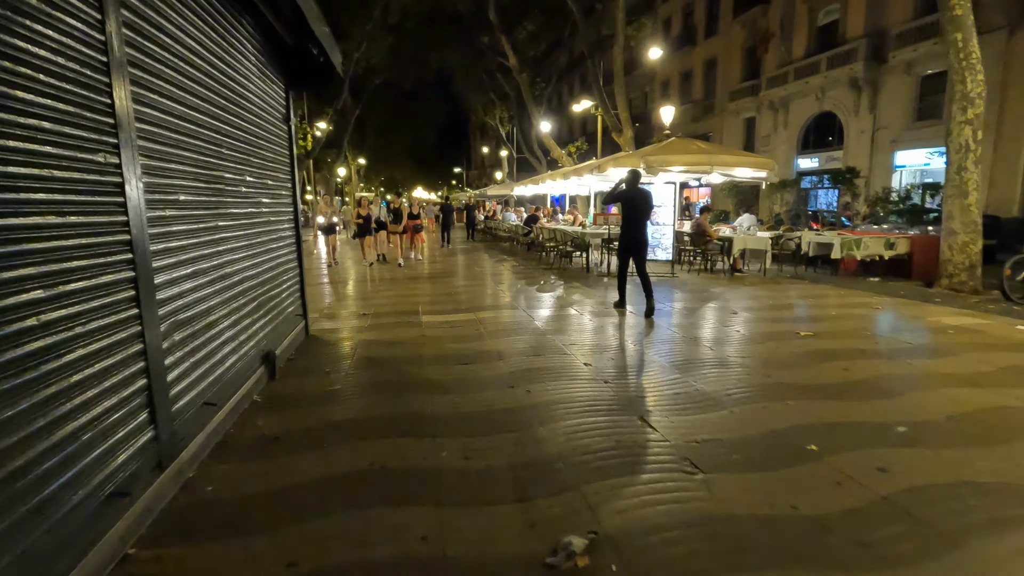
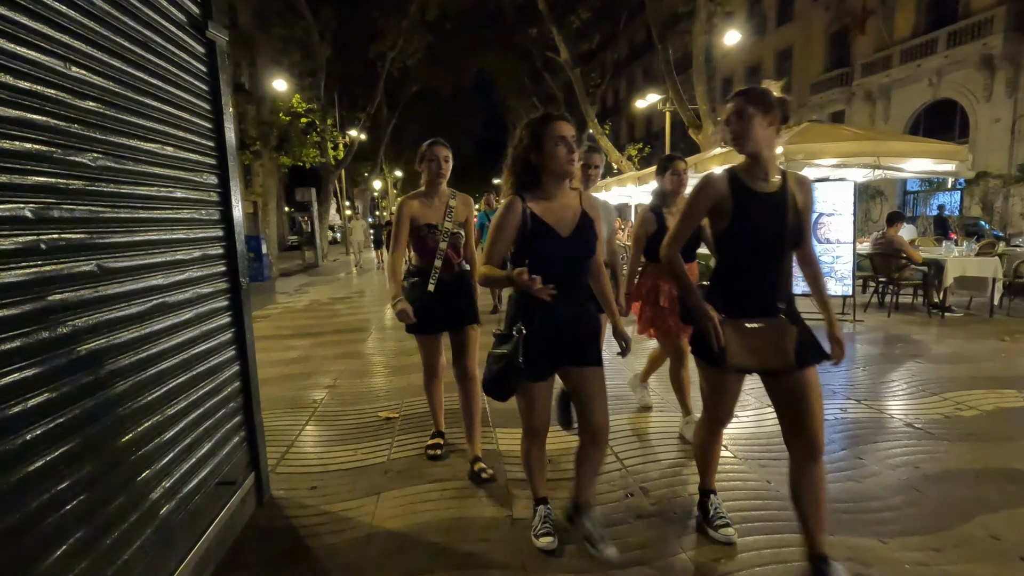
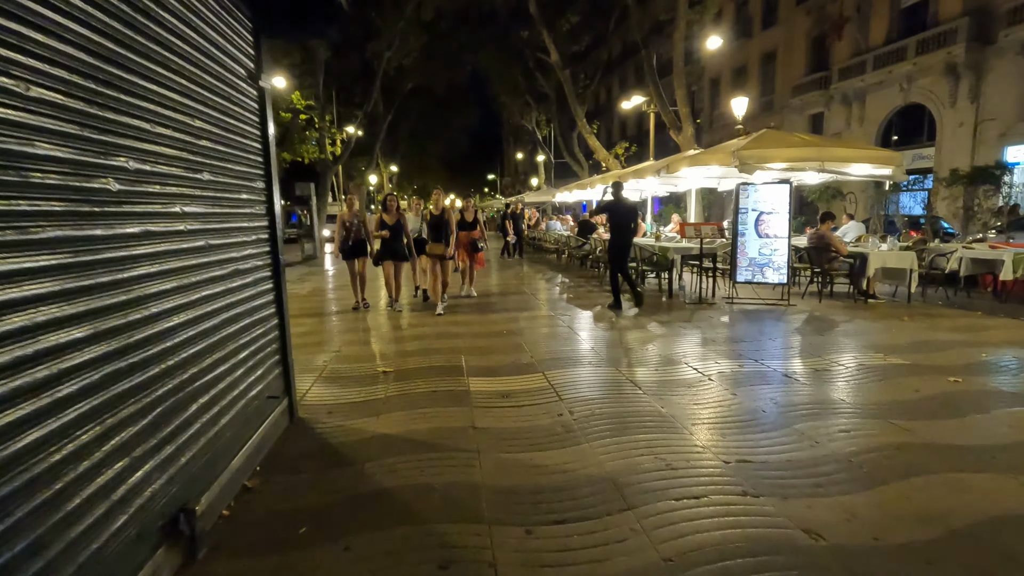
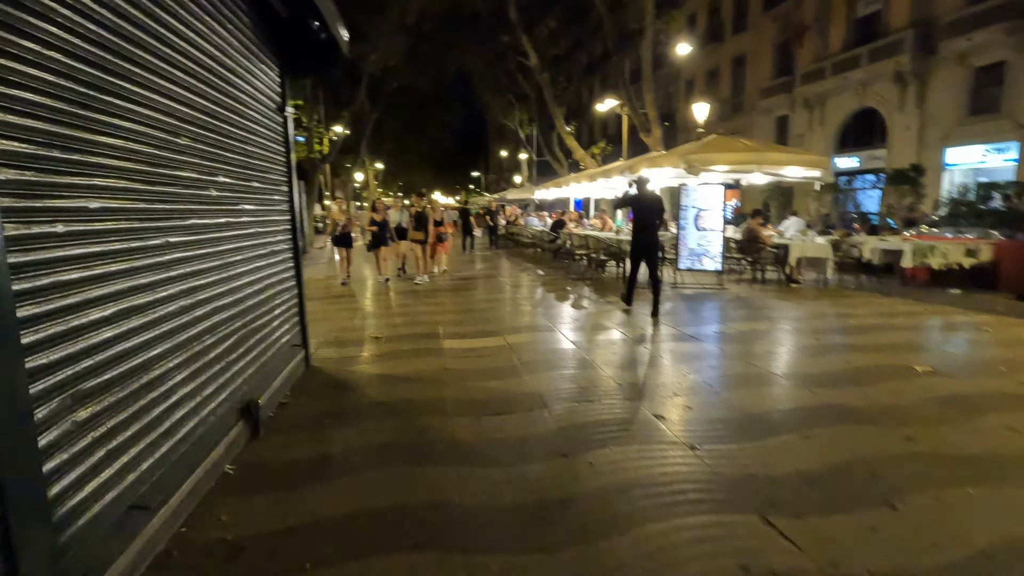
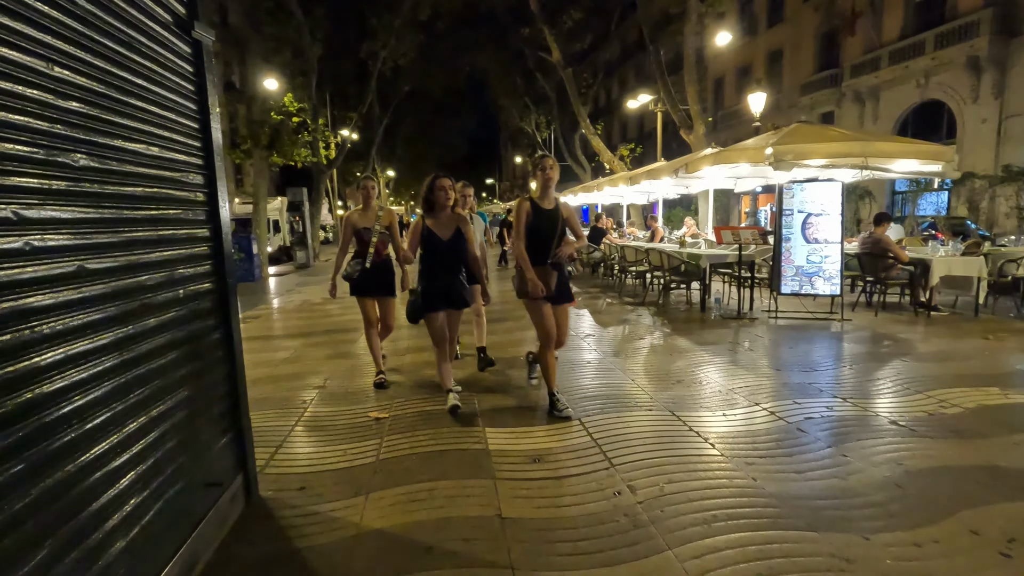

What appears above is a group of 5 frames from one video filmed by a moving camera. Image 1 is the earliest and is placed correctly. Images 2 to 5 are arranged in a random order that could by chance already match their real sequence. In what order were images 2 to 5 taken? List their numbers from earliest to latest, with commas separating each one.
4, 3, 5, 2
